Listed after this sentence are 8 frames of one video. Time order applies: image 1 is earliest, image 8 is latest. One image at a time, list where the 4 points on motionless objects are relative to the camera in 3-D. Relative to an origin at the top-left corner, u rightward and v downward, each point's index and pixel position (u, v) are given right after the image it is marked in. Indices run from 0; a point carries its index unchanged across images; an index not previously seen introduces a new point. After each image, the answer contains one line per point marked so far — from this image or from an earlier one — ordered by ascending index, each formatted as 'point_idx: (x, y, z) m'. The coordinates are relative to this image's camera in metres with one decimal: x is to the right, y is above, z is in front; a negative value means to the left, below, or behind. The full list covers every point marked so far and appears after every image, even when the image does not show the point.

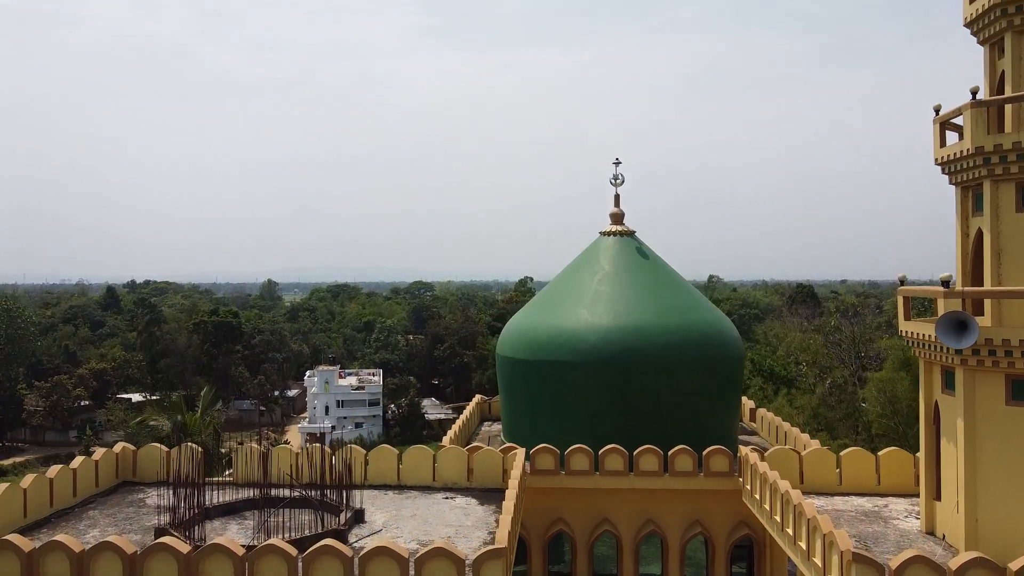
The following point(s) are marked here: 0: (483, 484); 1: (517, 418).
0: (-0.4, -2.8, +9.9) m
1: (+0.1, -2.3, +10.9) m
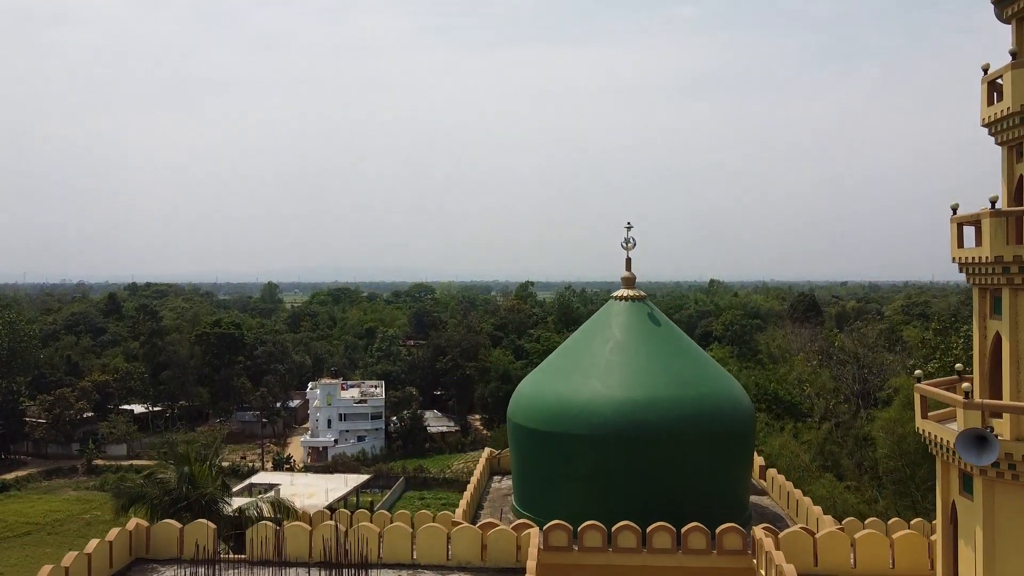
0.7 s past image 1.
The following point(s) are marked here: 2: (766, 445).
0: (-0.3, -3.6, +9.9) m
1: (+0.2, -3.1, +10.9) m
2: (+6.6, -4.1, +18.7) m
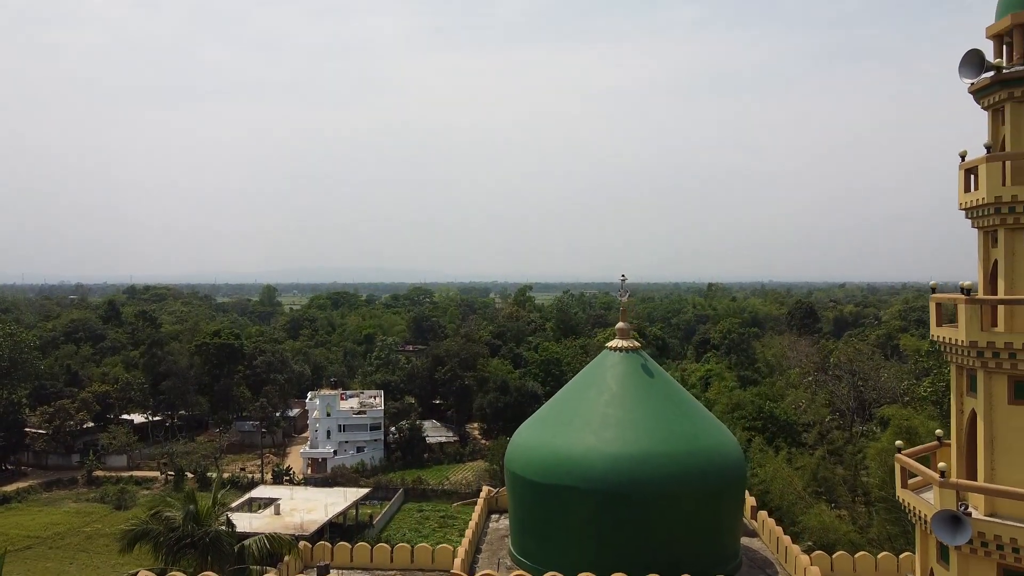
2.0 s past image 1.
0: (-0.3, -4.3, +10.1) m
1: (+0.2, -3.7, +11.2) m
2: (+6.5, -4.7, +19.0) m
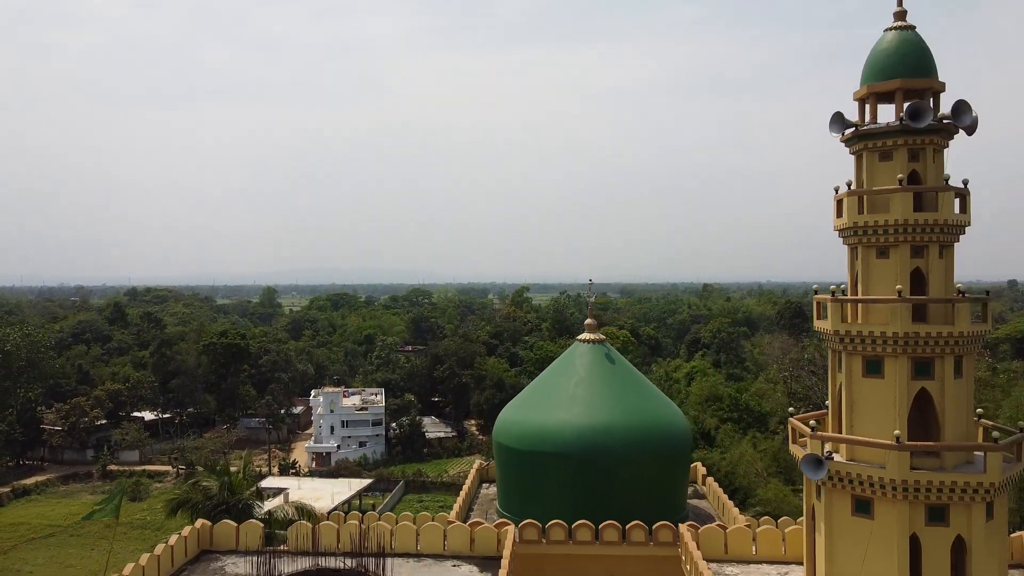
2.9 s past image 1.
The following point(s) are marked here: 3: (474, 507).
0: (-0.5, -4.3, +12.0) m
1: (0.0, -3.8, +13.1) m
2: (+6.3, -4.8, +20.9) m
3: (-0.8, -4.5, +14.7) m
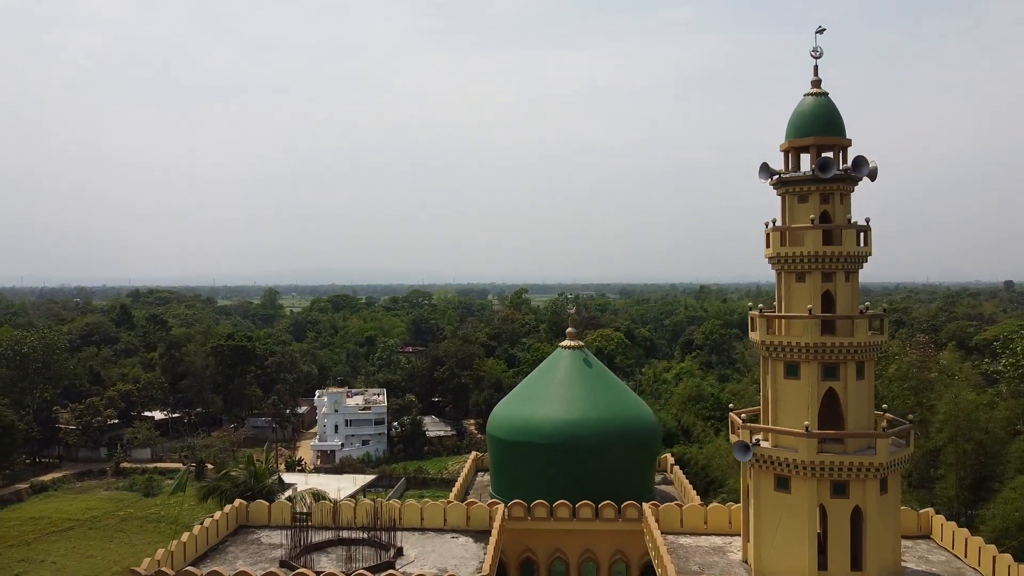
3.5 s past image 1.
0: (-0.7, -4.5, +13.7) m
1: (-0.2, -4.0, +14.8) m
2: (+6.2, -5.0, +22.6) m
3: (-0.9, -4.7, +16.4) m
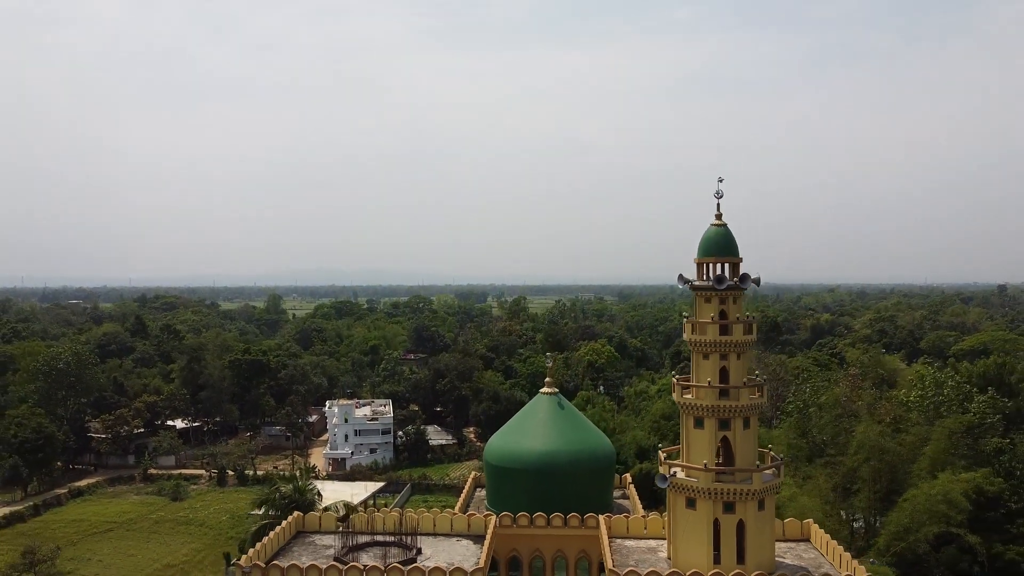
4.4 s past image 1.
0: (-0.9, -5.9, +17.5) m
1: (-0.4, -5.4, +18.5) m
2: (+5.9, -6.4, +26.3) m
3: (-1.1, -6.1, +20.1) m
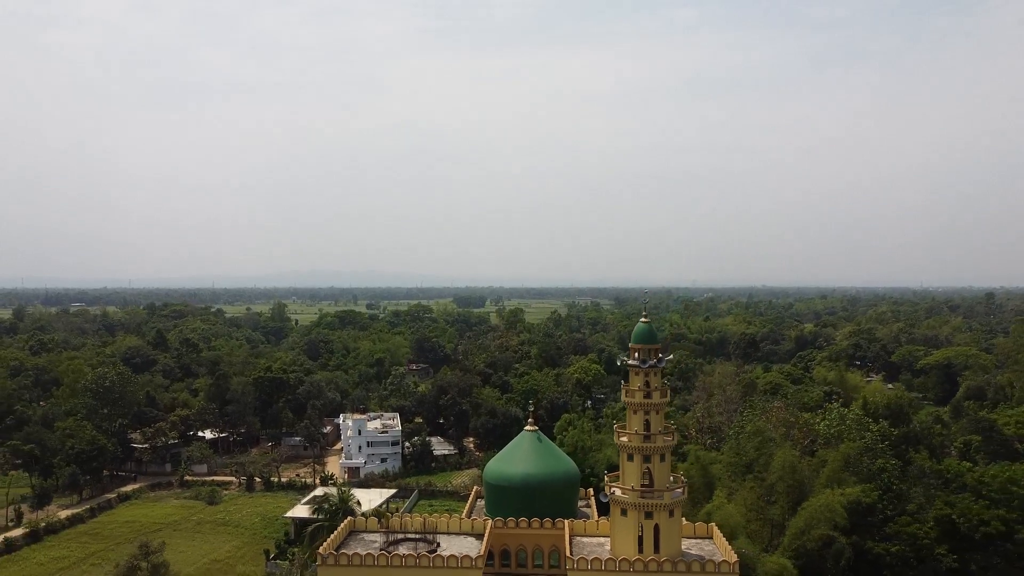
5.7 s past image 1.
0: (-1.1, -7.9, +23.5) m
1: (-0.7, -7.4, +24.6) m
2: (+5.7, -8.5, +32.4) m
3: (-1.4, -8.1, +26.1) m
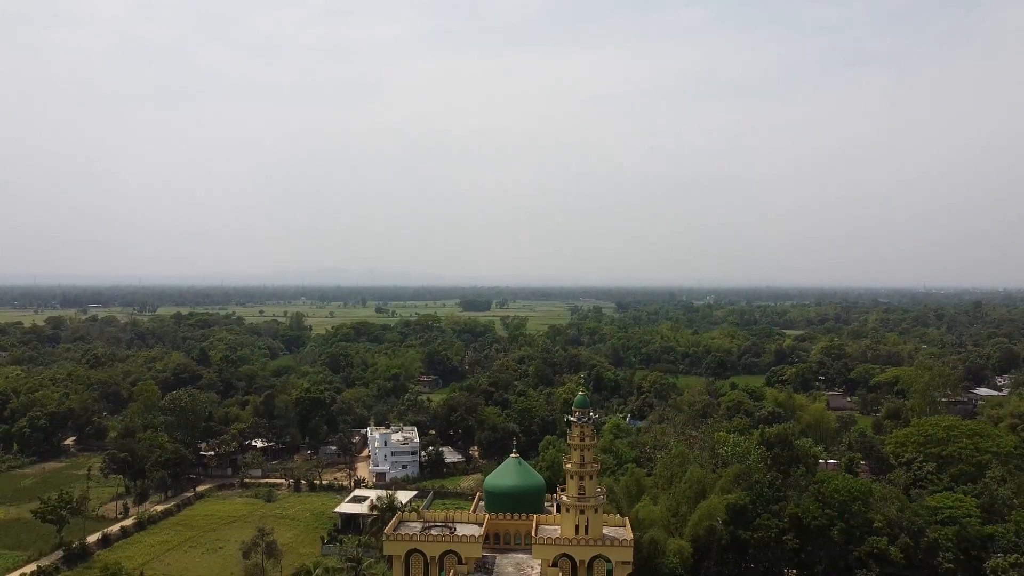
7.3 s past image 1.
0: (-1.6, -11.6, +35.8) m
1: (-1.1, -11.1, +36.9) m
2: (+5.2, -12.2, +44.6) m
3: (-1.9, -11.8, +38.5) m
